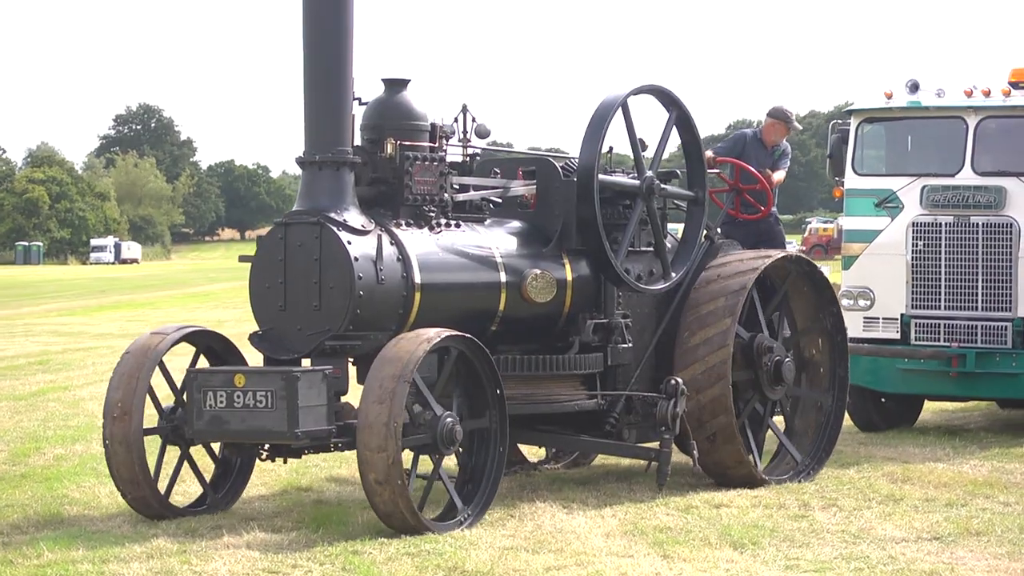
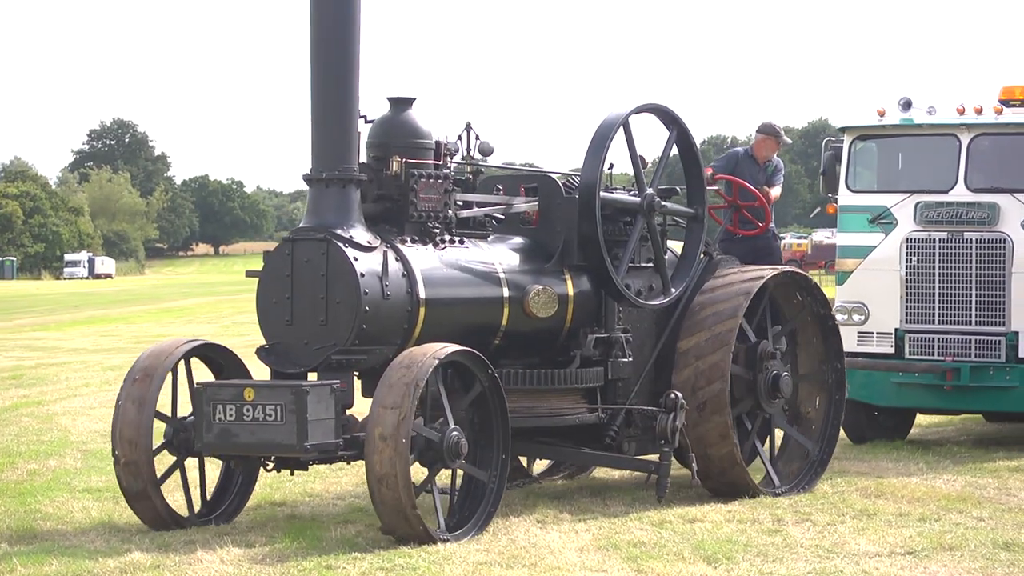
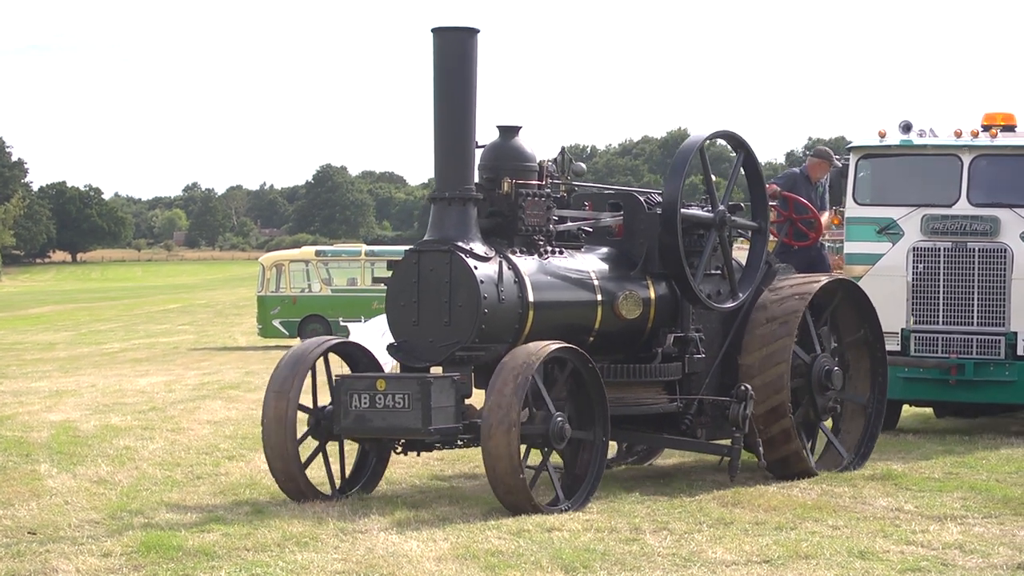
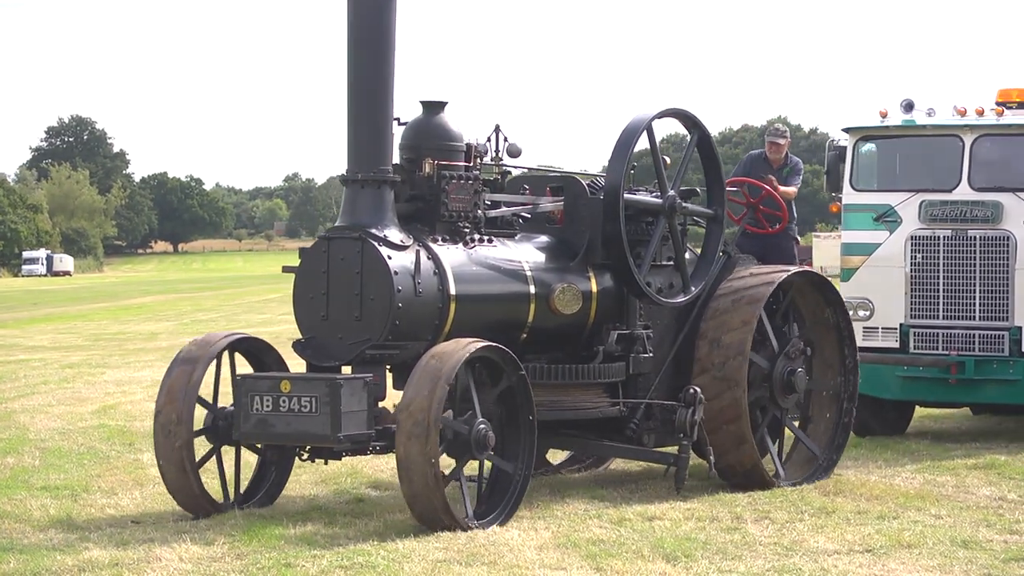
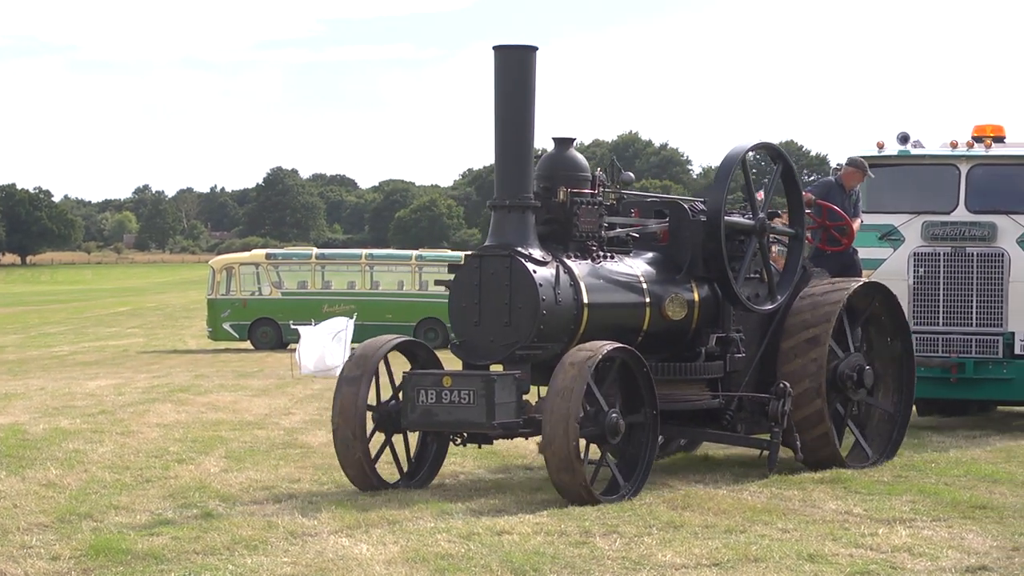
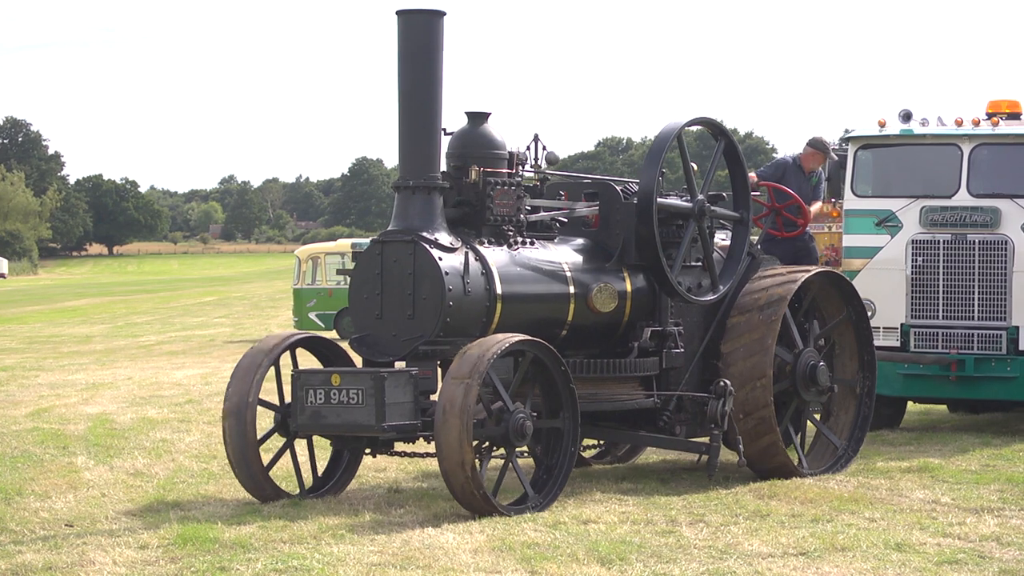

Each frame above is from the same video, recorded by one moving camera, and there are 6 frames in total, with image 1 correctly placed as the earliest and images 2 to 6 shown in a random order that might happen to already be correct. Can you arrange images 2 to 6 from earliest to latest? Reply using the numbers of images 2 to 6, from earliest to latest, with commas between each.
2, 4, 6, 3, 5
